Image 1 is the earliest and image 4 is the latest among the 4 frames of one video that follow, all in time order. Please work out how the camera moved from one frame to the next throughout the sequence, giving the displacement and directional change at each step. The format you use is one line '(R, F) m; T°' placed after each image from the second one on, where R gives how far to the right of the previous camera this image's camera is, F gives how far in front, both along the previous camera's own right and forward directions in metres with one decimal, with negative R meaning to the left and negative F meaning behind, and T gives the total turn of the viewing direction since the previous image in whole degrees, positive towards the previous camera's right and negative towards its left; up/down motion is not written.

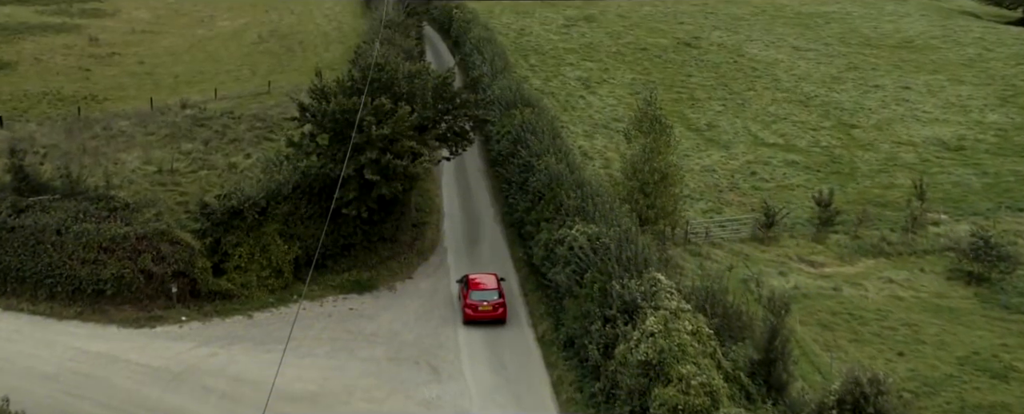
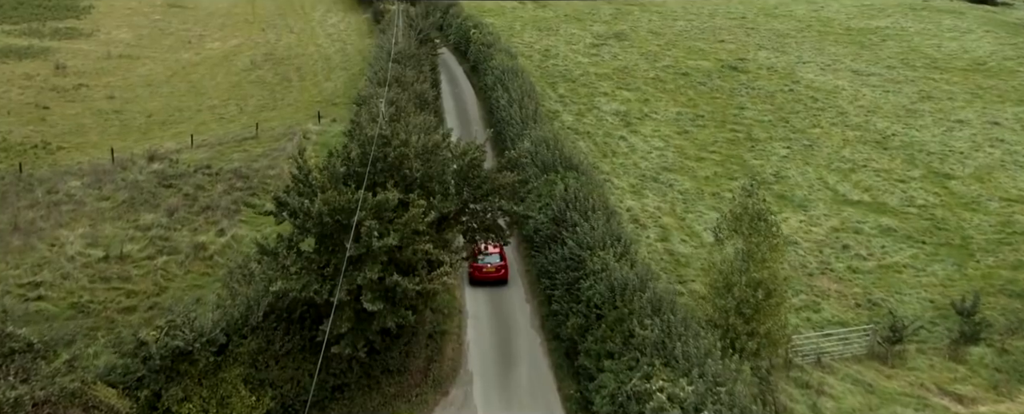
(-1.0, +8.4) m; -1°
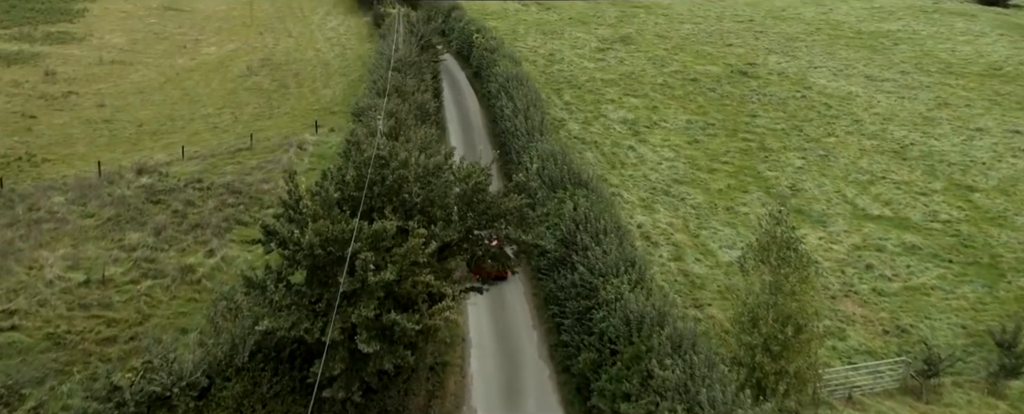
(-0.1, +1.8) m; 0°
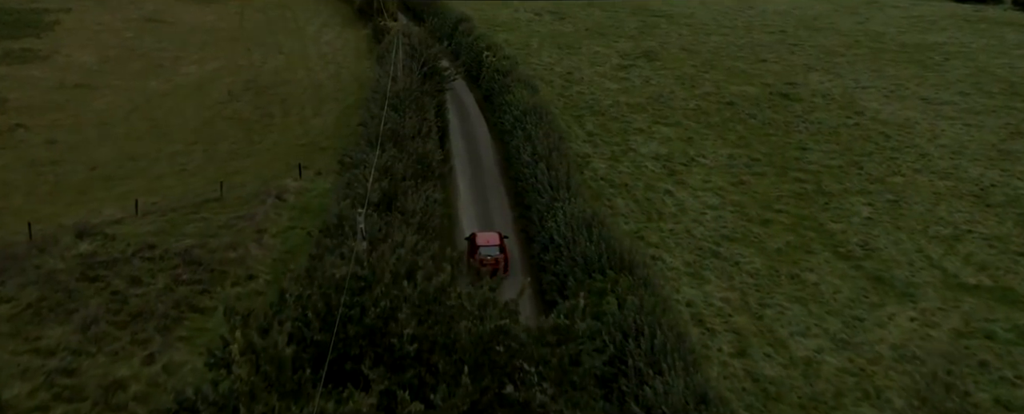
(-0.5, +7.0) m; 0°
